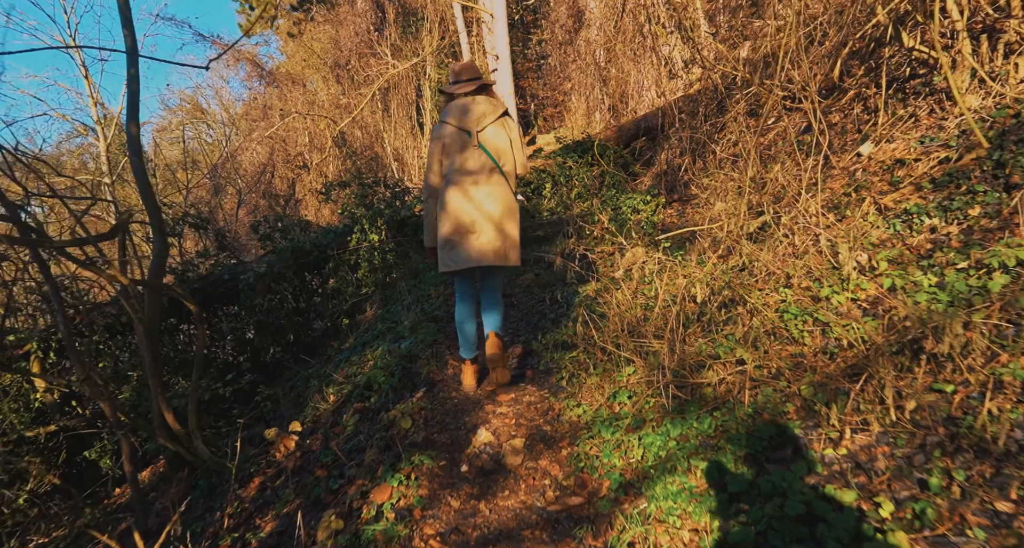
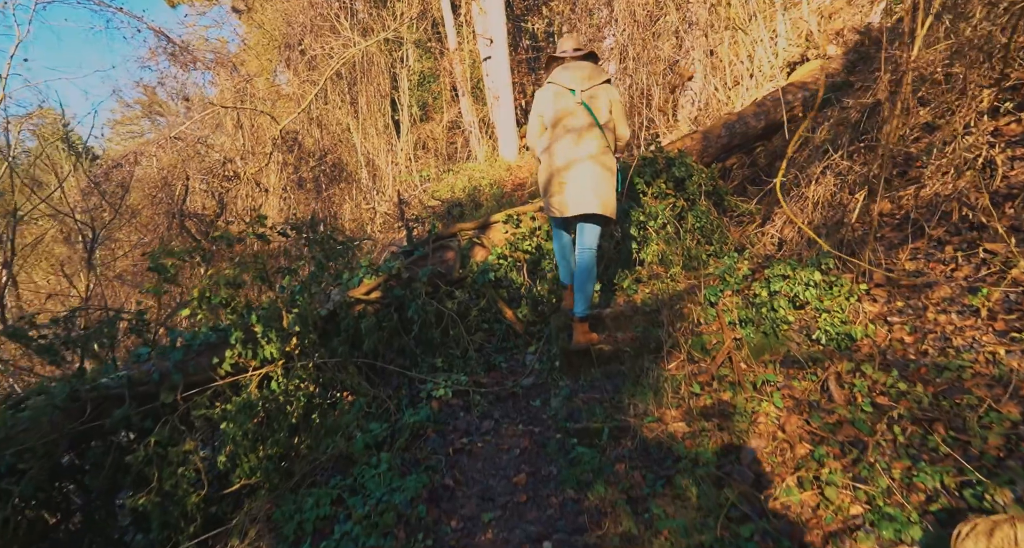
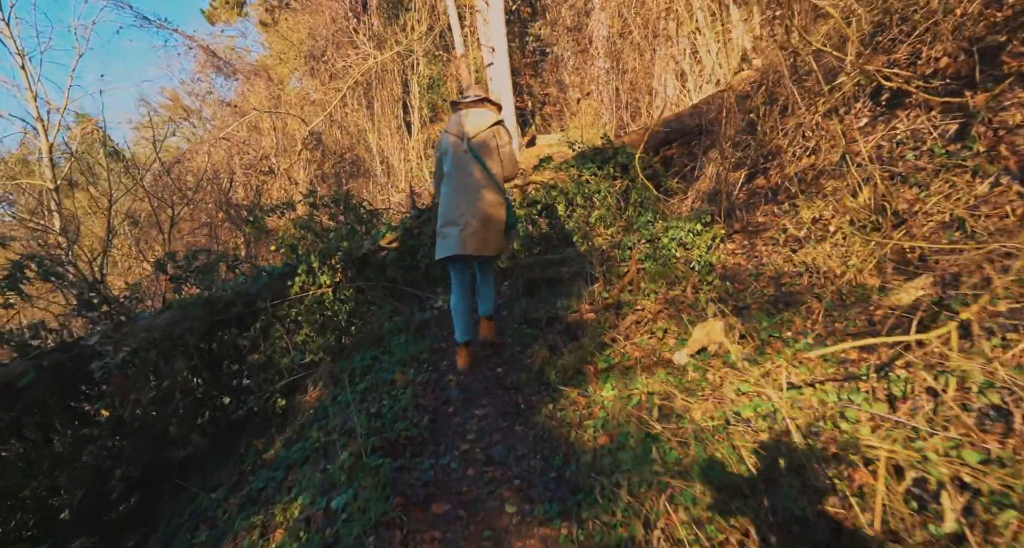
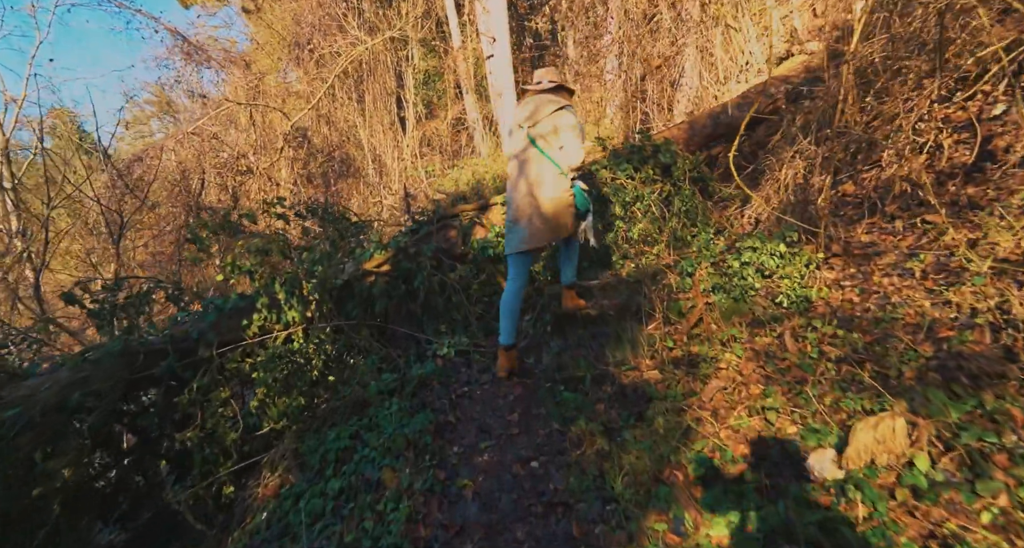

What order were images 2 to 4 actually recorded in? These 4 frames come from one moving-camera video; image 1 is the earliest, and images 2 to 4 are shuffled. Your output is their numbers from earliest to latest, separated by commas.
3, 4, 2
